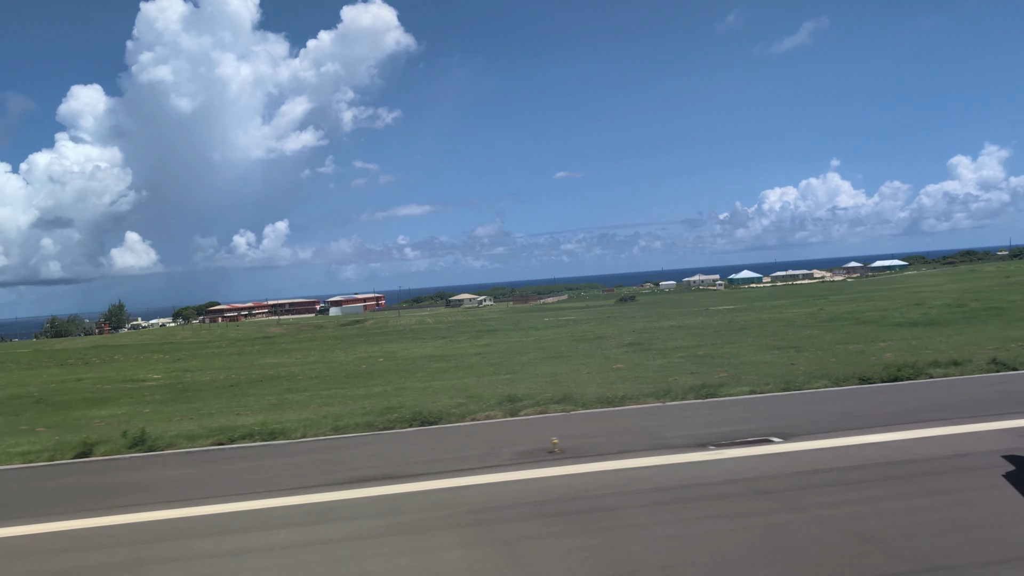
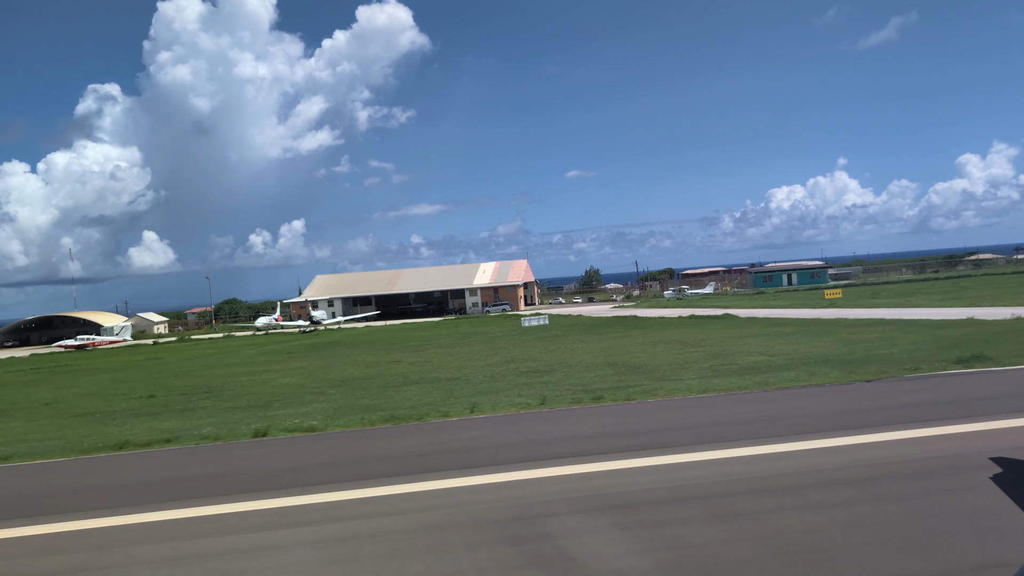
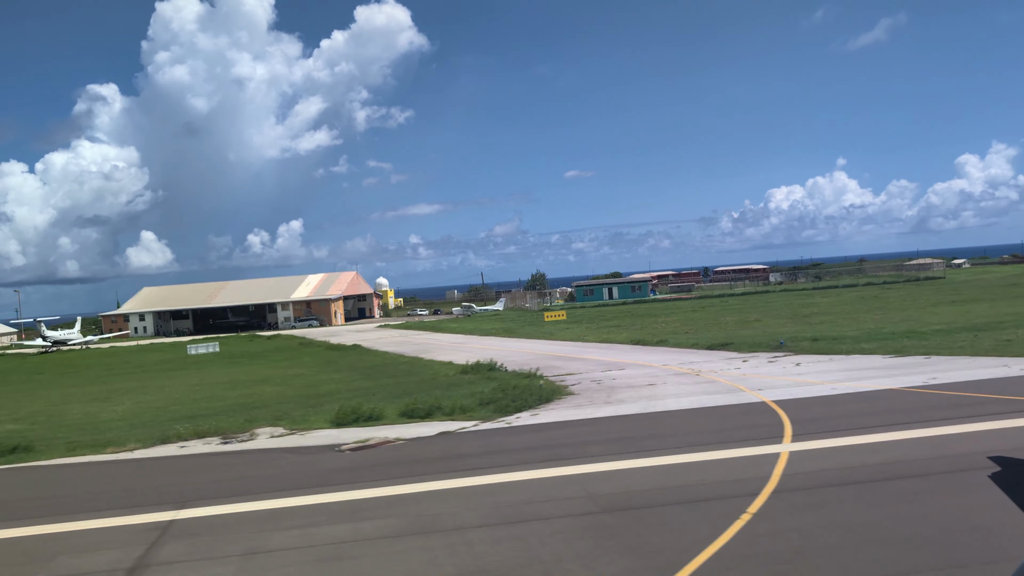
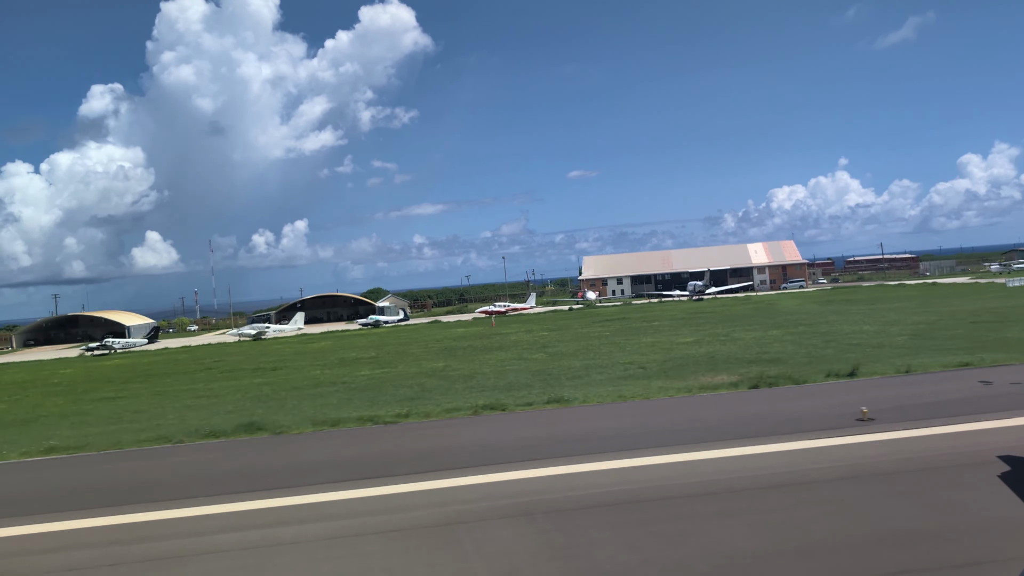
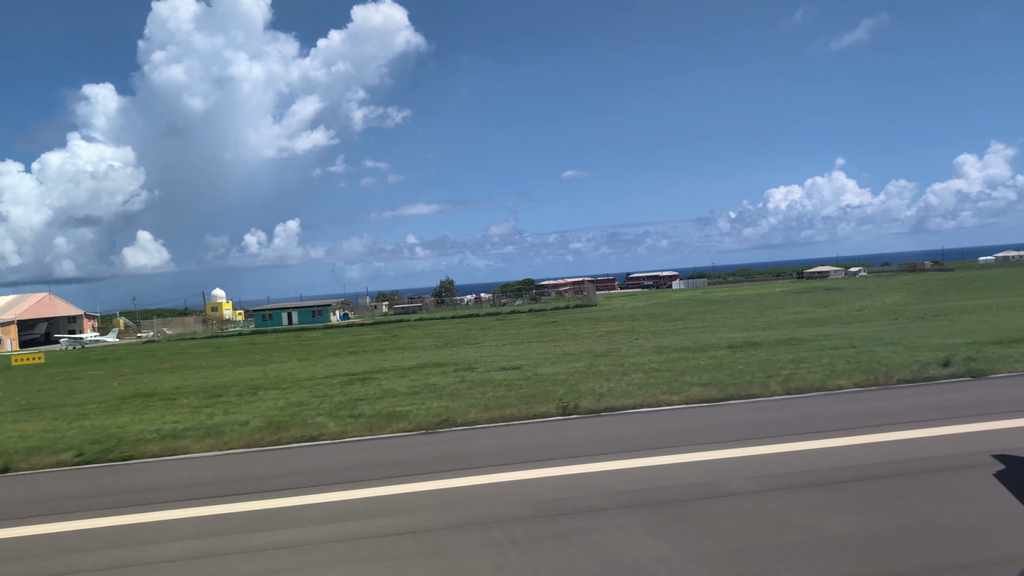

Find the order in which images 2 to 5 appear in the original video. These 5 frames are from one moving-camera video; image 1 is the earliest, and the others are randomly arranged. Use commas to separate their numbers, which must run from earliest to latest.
5, 3, 2, 4
